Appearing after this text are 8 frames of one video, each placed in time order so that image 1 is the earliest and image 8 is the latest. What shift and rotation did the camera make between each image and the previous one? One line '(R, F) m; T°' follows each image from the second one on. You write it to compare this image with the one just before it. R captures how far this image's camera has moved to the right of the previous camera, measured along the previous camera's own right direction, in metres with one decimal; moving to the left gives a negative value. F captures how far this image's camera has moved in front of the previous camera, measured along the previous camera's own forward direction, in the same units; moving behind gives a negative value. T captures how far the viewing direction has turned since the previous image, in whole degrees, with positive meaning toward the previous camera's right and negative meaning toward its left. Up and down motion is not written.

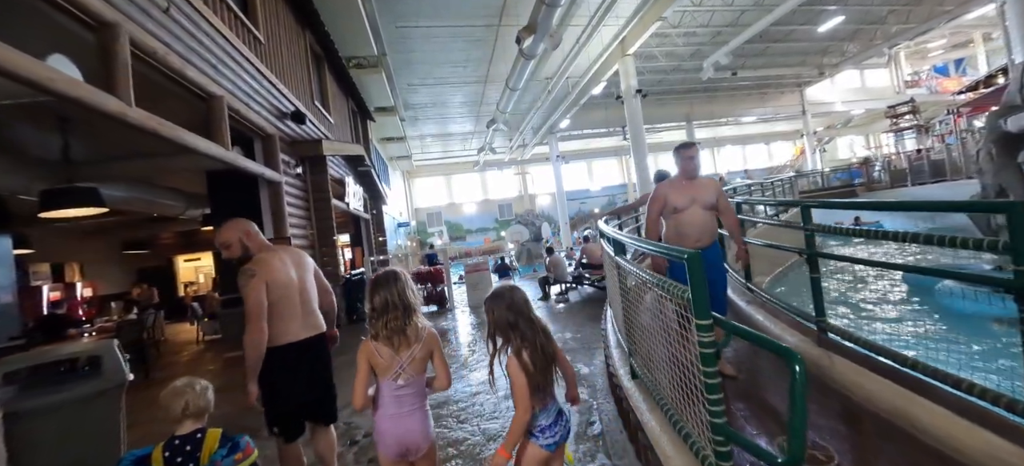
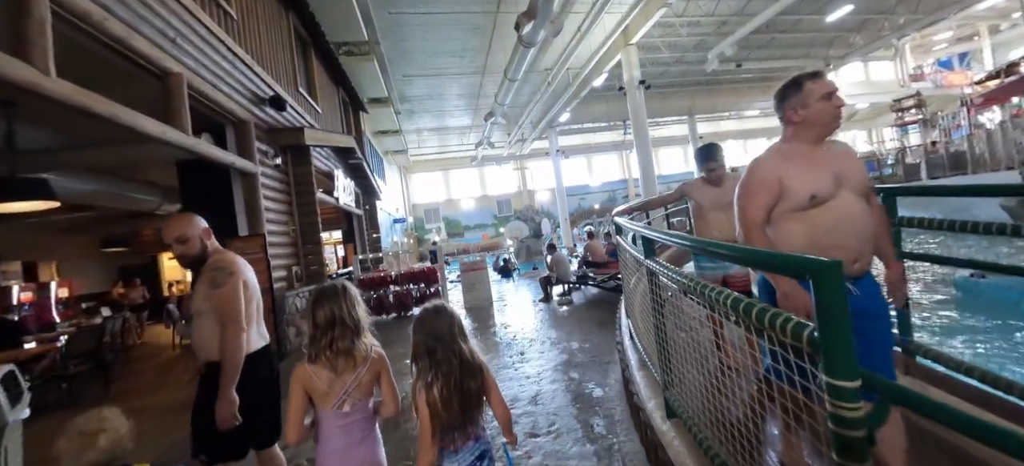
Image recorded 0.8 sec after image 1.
(0.0, +0.6) m; 0°
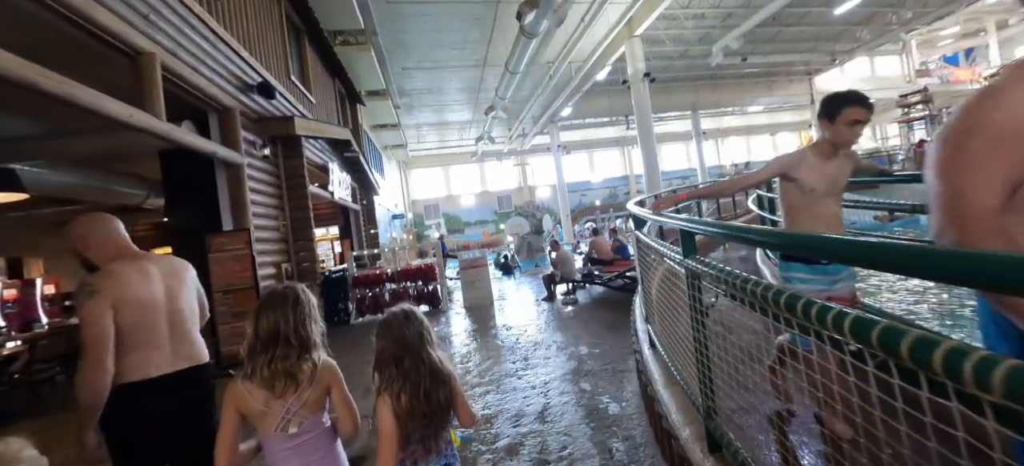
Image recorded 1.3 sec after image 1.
(0.0, +0.3) m; 0°
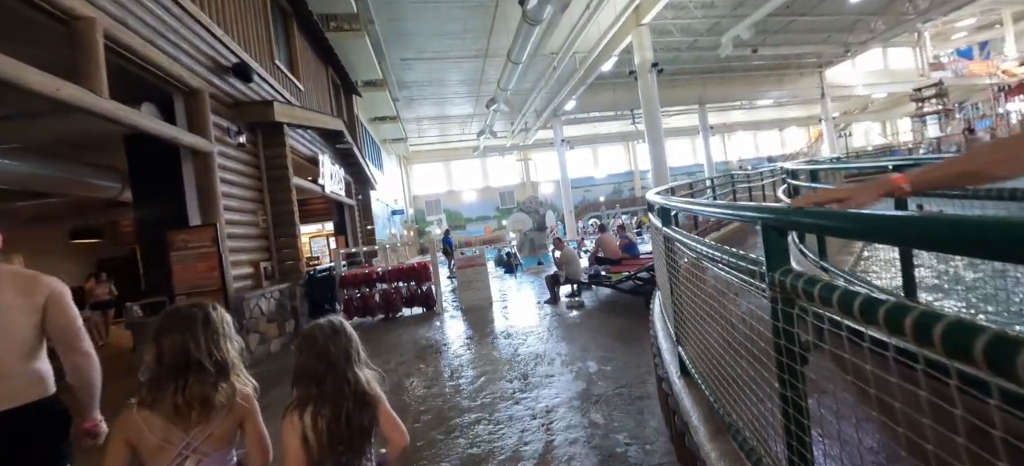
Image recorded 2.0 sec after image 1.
(0.0, +0.6) m; 0°
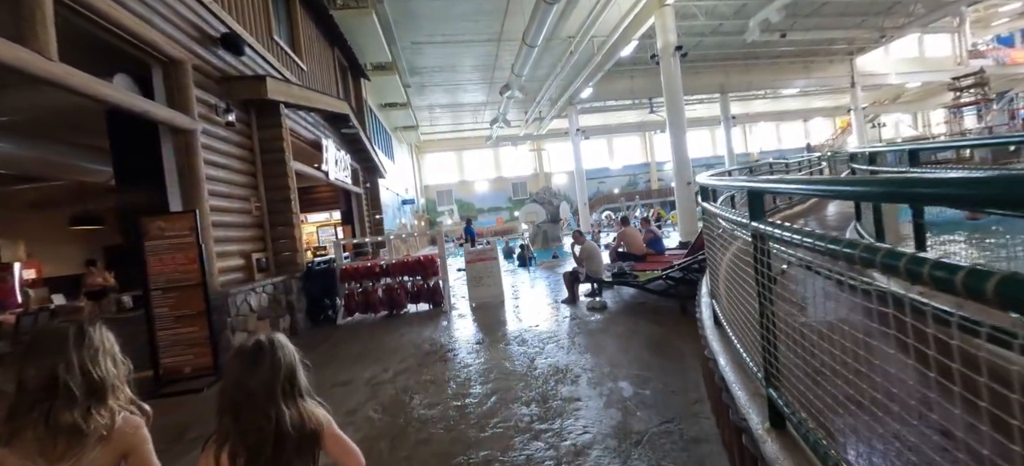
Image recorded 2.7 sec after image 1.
(0.0, +0.6) m; -2°
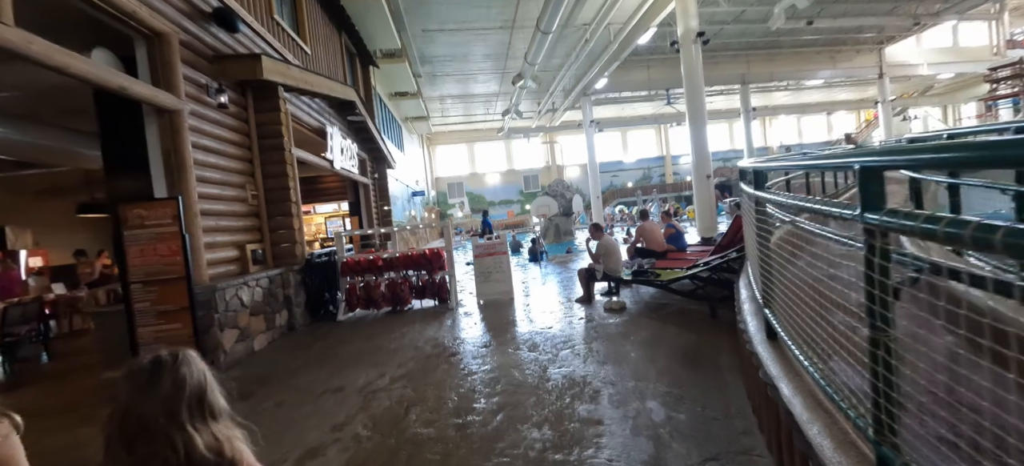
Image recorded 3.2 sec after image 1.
(0.0, +0.4) m; -1°
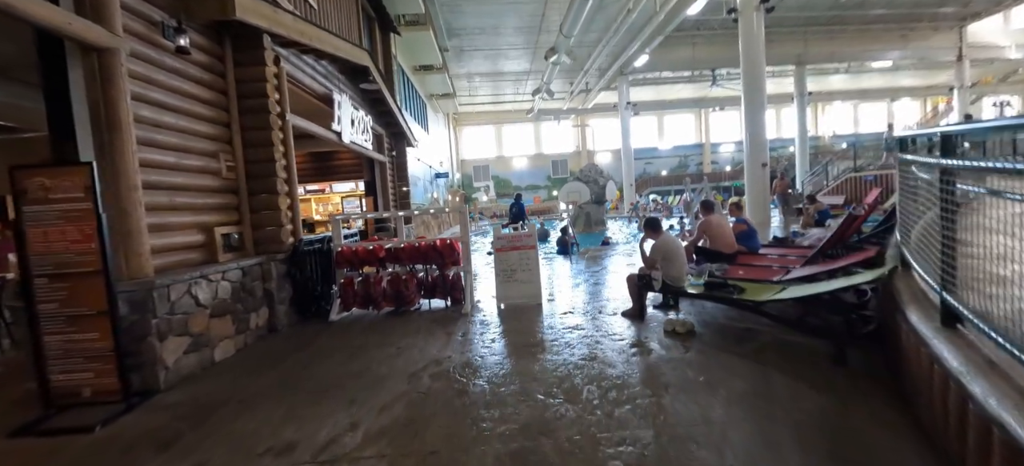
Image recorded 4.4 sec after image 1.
(-0.1, +1.1) m; -3°
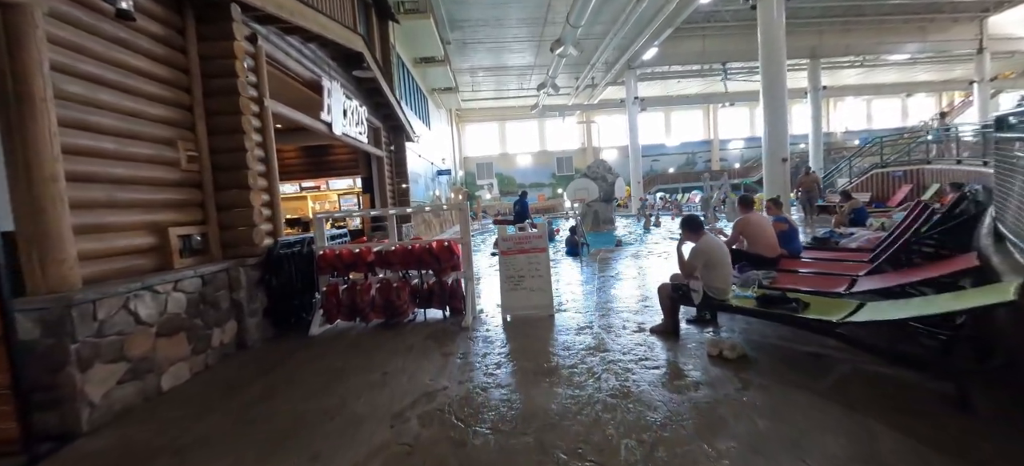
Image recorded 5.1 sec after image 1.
(0.0, +0.6) m; 0°
